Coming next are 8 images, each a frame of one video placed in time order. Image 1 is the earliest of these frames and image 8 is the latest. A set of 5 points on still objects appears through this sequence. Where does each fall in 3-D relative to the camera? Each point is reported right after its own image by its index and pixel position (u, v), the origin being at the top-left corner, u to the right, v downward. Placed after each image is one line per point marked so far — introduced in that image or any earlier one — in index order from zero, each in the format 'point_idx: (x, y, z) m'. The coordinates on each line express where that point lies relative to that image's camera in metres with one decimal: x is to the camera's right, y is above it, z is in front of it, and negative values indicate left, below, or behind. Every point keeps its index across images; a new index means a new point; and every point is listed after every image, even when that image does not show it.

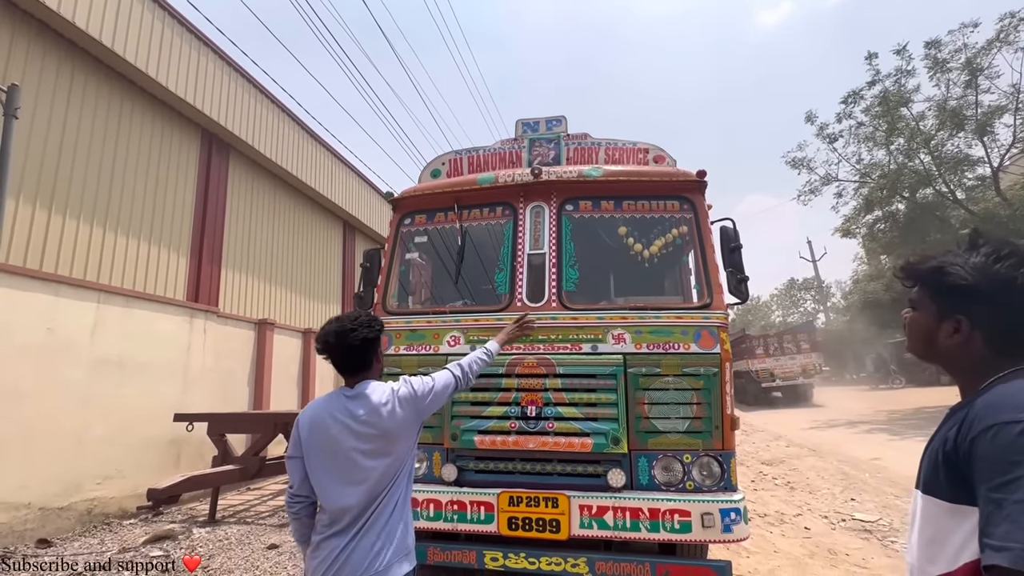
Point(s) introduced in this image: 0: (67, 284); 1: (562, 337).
0: (-6.0, 0.0, +6.3) m
1: (+0.4, -0.4, +3.8) m
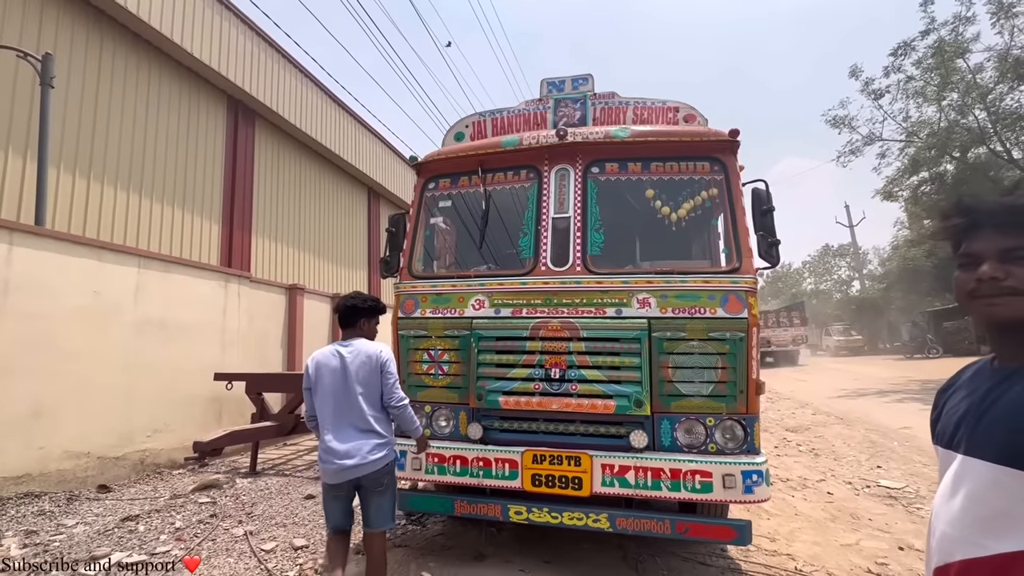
0: (-5.7, +0.5, +6.6) m
1: (+0.6, -0.1, +3.8) m
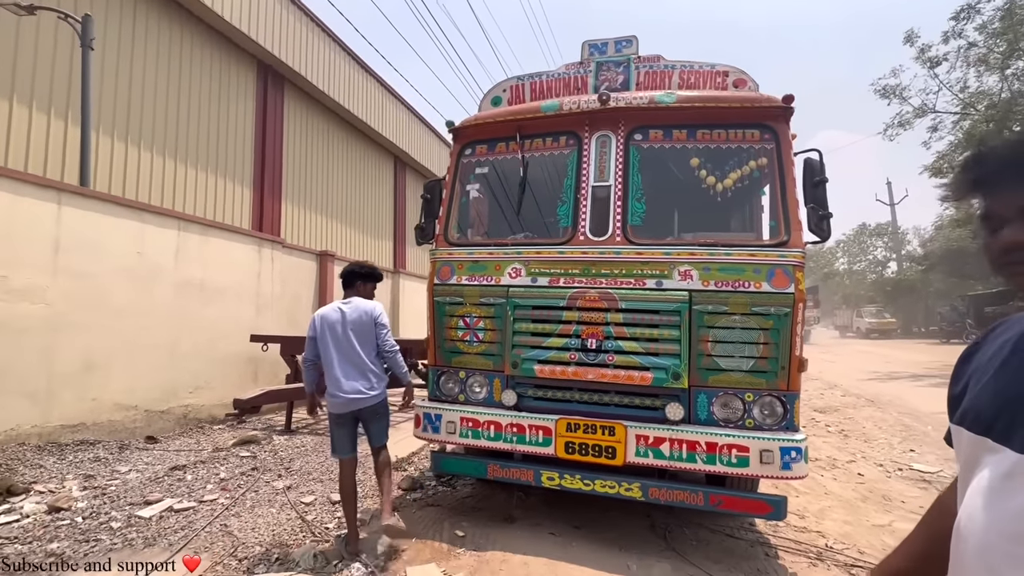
0: (-5.2, +1.1, +6.7) m
1: (+0.9, +0.1, +3.8) m
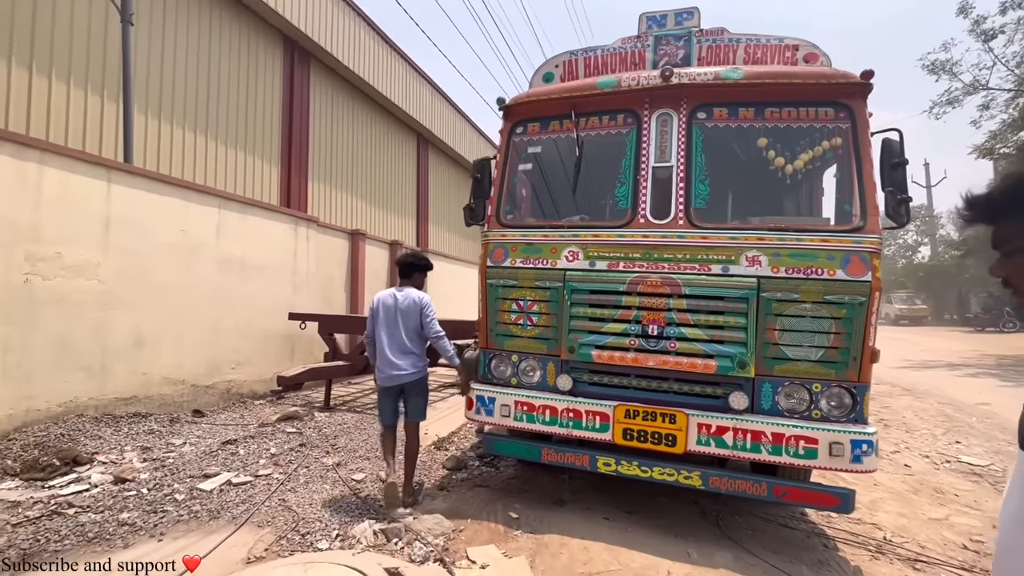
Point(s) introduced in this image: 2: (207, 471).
0: (-4.6, +1.4, +6.8) m
1: (+1.4, +0.2, +3.6) m
2: (-2.9, -1.7, +4.4) m
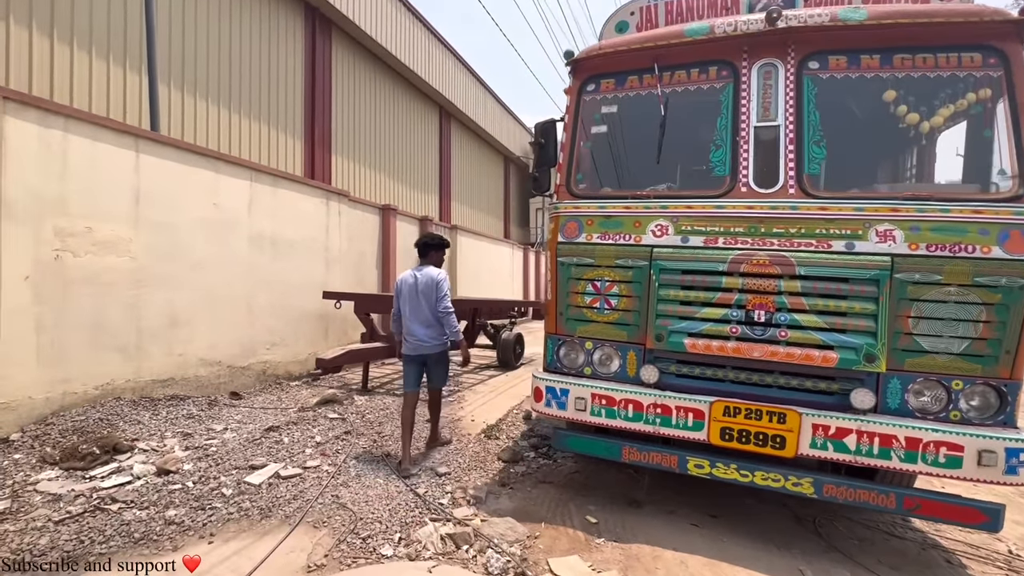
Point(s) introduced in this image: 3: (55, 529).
0: (-3.9, +1.7, +6.4) m
1: (+1.9, +0.4, +3.1) m
2: (-2.3, -1.5, +4.1) m
3: (-3.0, -1.6, +3.1) m
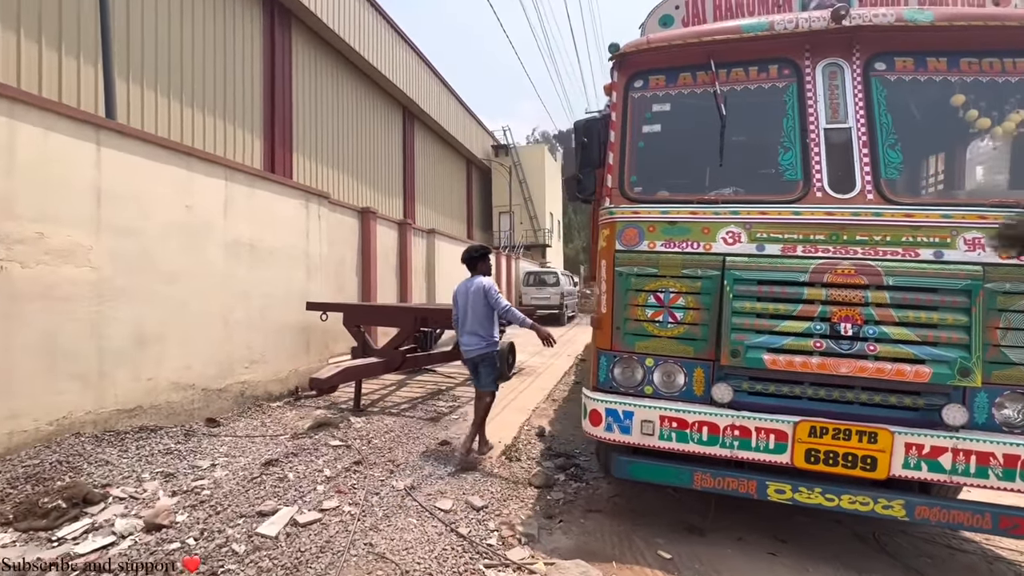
0: (-3.8, +1.6, +5.7) m
1: (+2.4, +0.3, +3.0) m
2: (-1.9, -1.7, +3.6) m
3: (-2.5, -1.7, +2.4) m
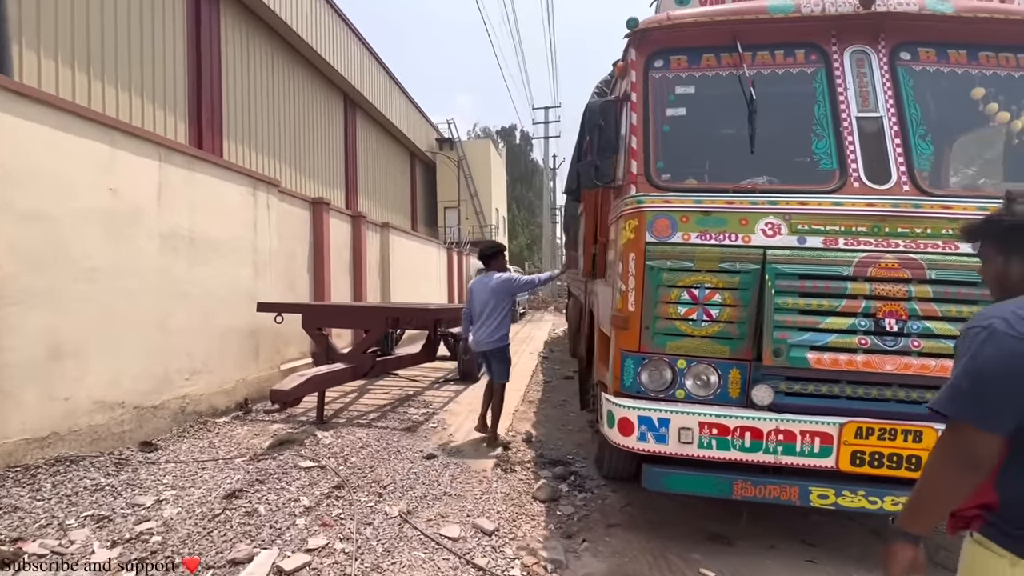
0: (-3.9, +1.6, +4.7) m
1: (+2.6, +0.3, +2.9) m
2: (-1.8, -1.6, +2.9) m
3: (-2.2, -1.7, +1.7) m
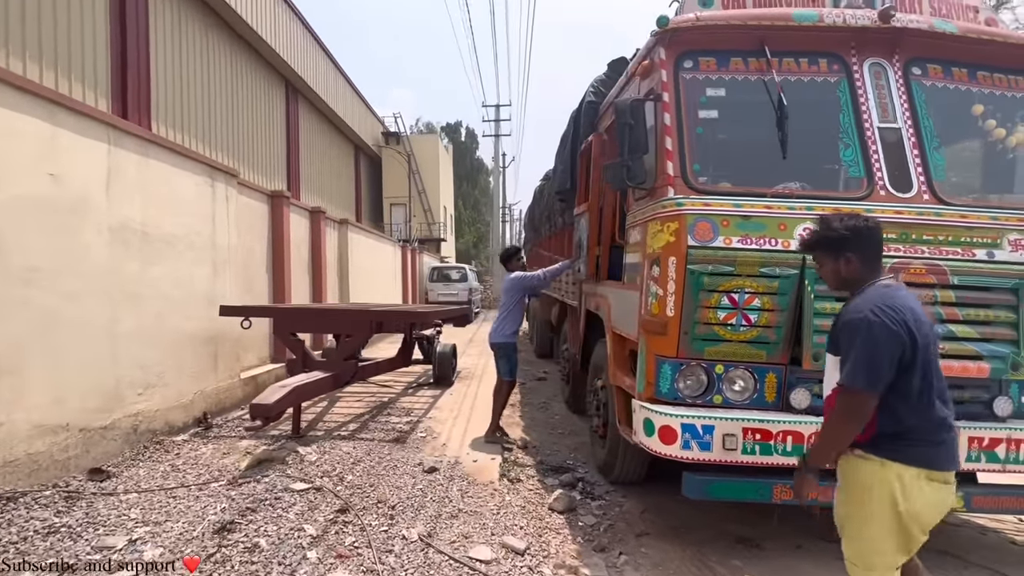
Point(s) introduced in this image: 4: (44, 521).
0: (-3.9, +1.5, +4.0) m
1: (+2.8, +0.3, +3.0) m
2: (-1.5, -1.7, +2.5) m
3: (-1.8, -1.8, +1.3) m
4: (-3.2, -1.6, +3.2) m
